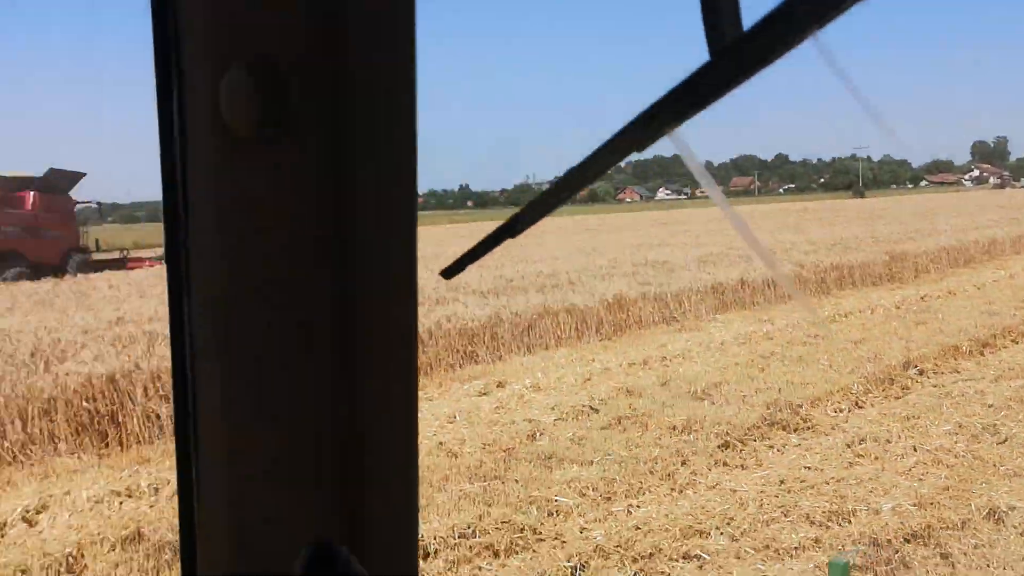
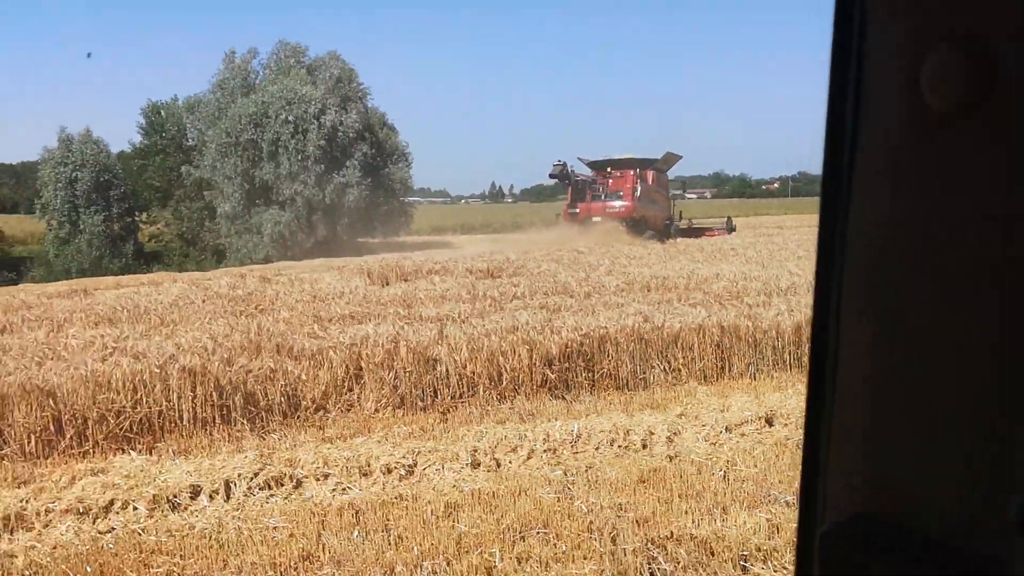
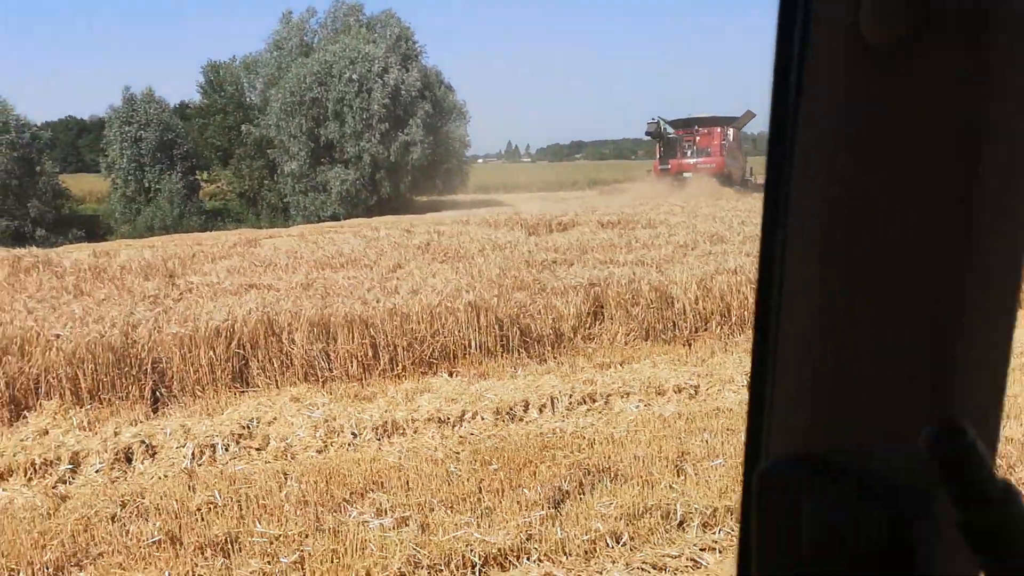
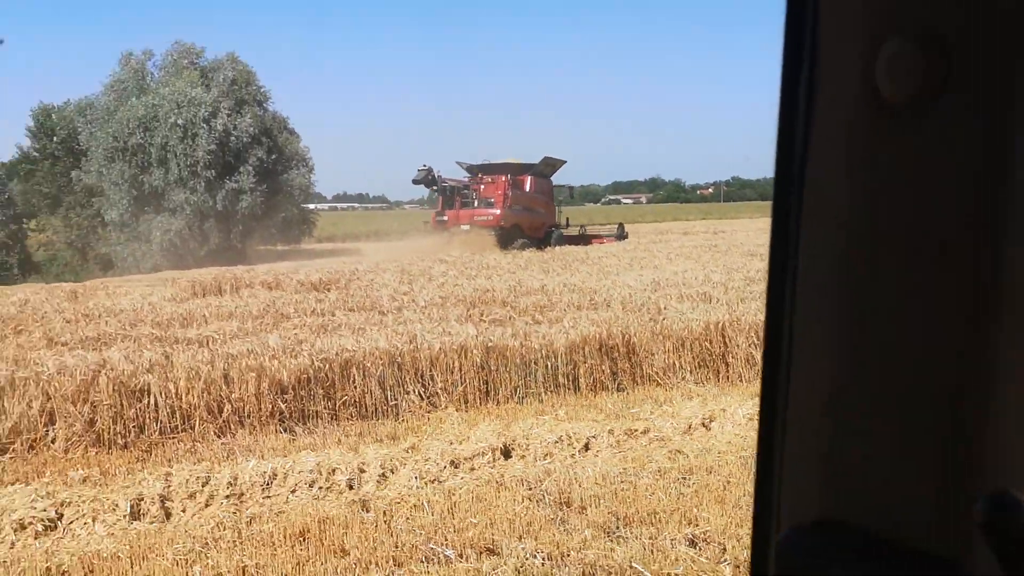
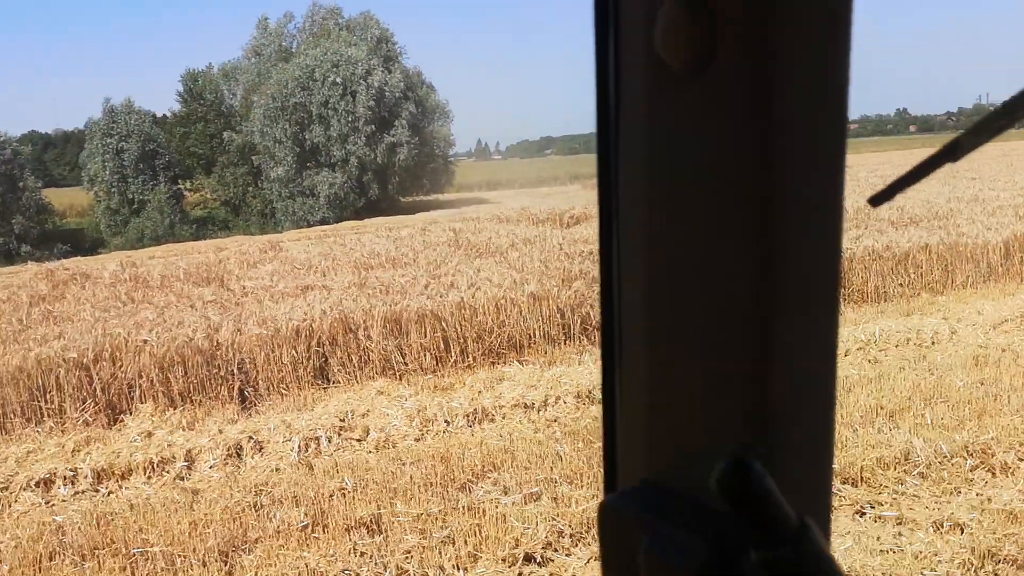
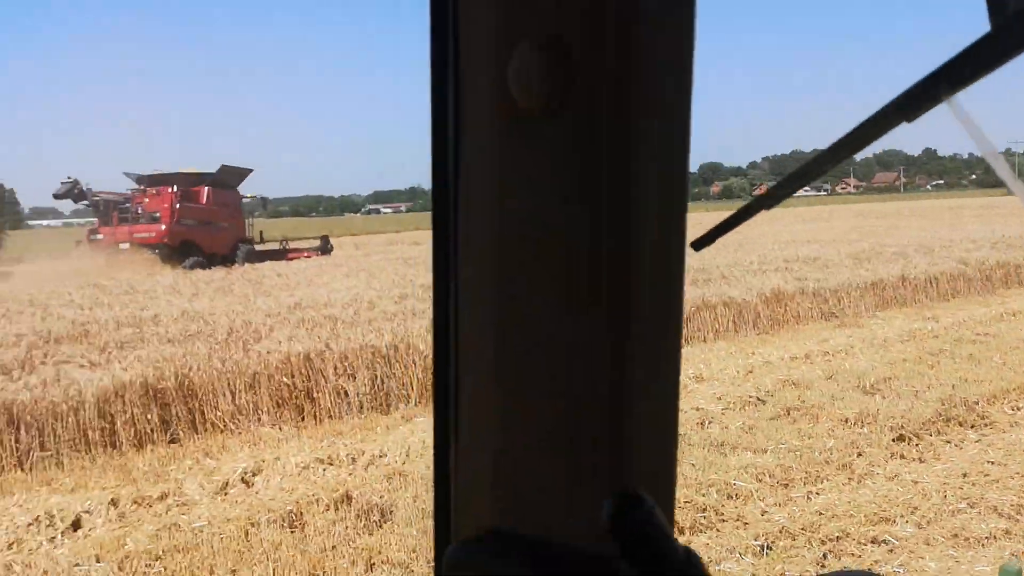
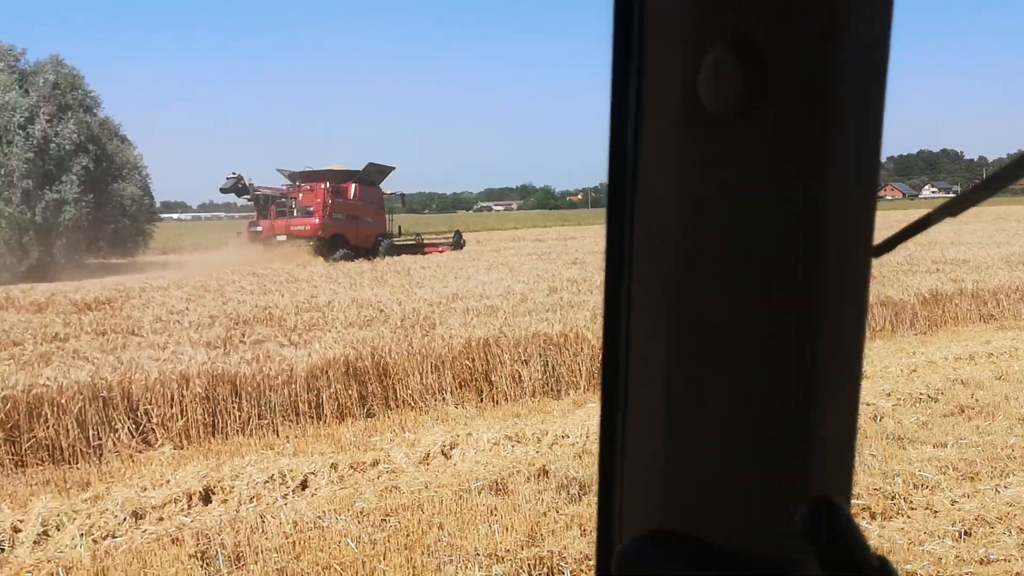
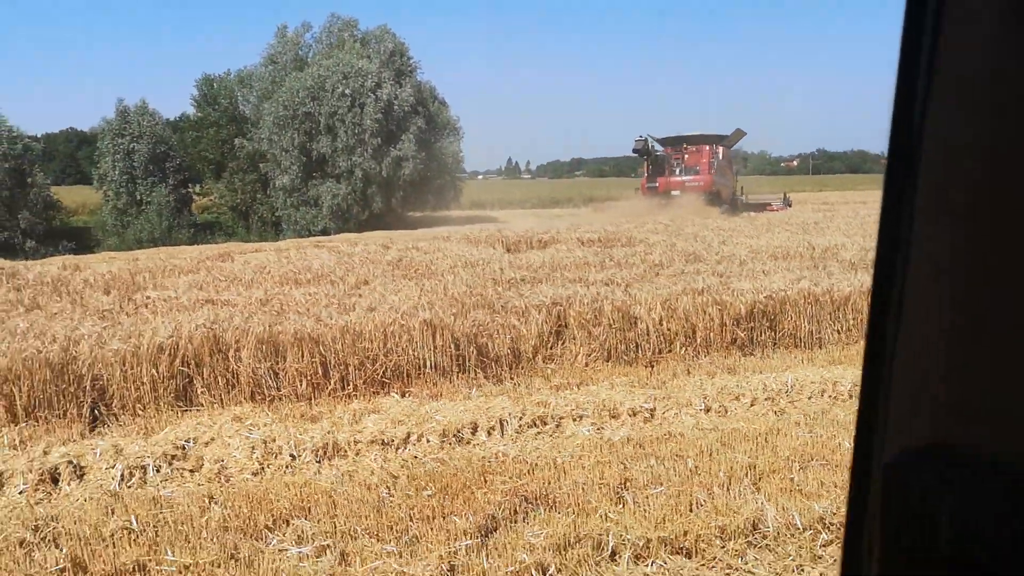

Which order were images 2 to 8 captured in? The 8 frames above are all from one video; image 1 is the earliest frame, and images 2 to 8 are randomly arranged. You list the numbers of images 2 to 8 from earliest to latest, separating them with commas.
6, 7, 4, 2, 8, 3, 5
